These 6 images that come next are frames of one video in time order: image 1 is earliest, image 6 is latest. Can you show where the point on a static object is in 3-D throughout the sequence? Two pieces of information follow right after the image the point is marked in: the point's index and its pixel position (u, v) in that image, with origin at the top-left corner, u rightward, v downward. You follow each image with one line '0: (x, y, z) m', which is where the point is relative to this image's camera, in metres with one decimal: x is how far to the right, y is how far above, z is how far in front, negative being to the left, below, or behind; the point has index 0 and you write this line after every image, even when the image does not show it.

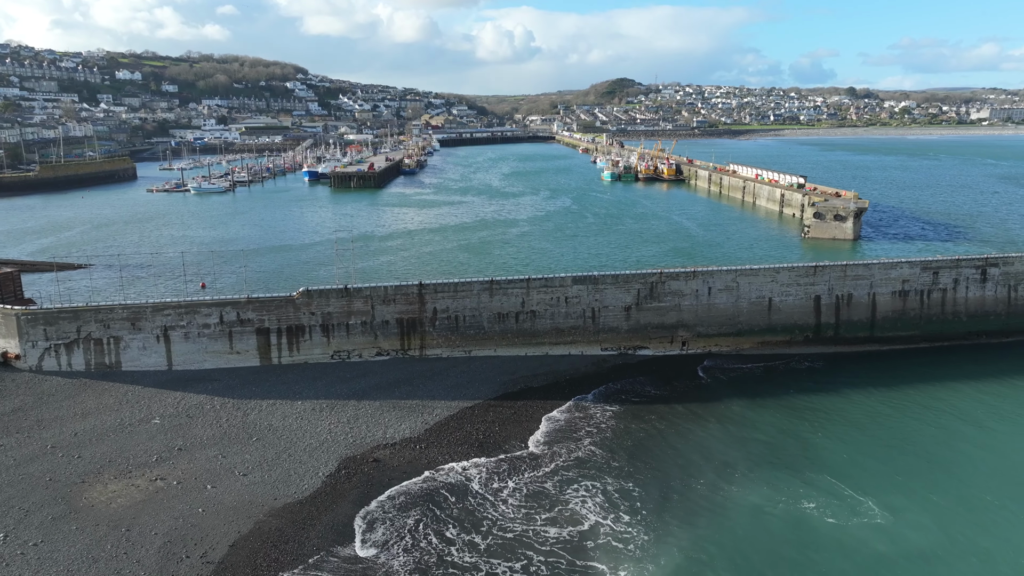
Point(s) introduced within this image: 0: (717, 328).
0: (+4.7, -0.9, +17.6) m
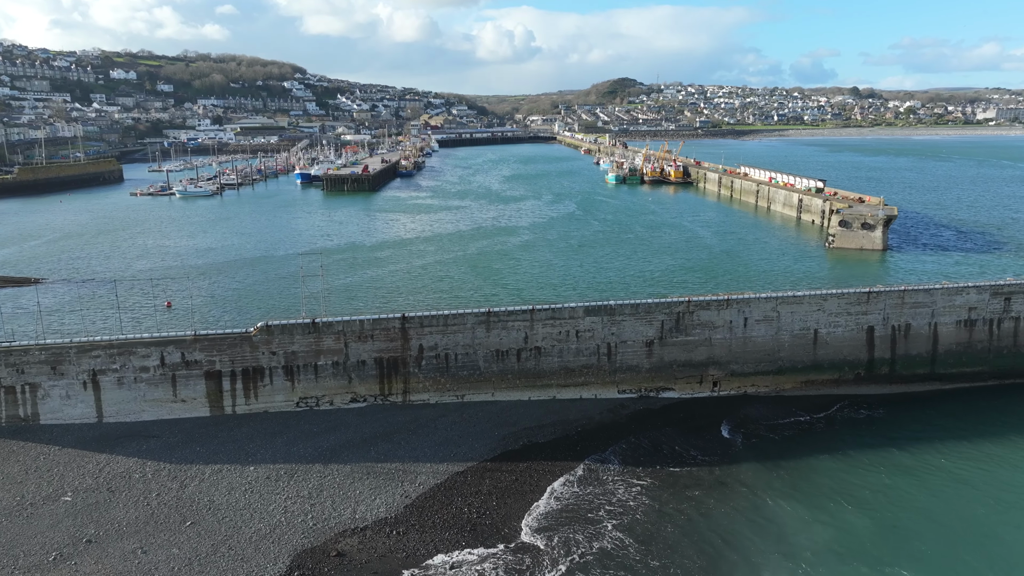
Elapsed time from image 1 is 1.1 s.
0: (+4.7, -1.5, +15.0) m
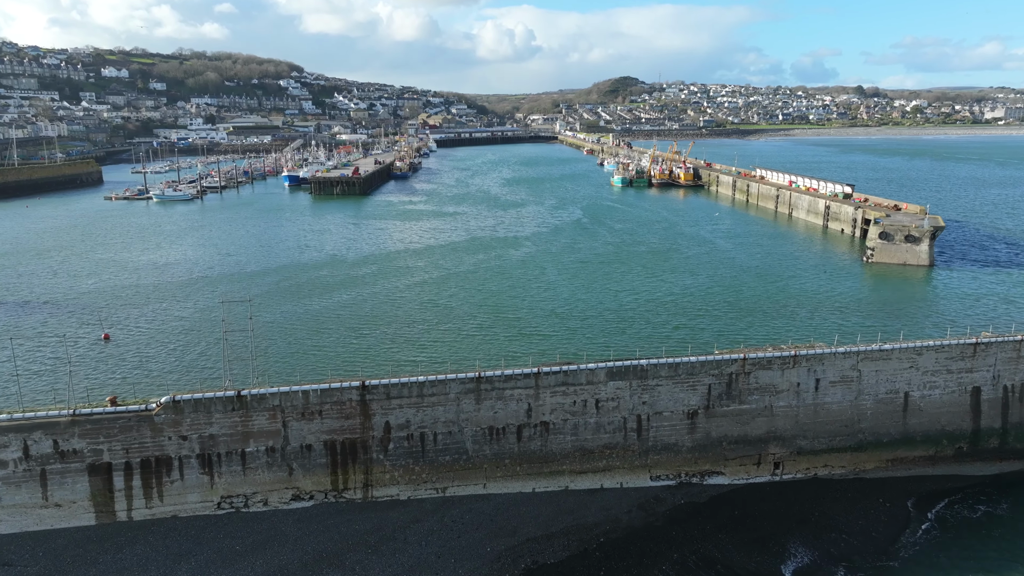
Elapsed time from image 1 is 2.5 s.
0: (+4.7, -2.3, +11.4) m
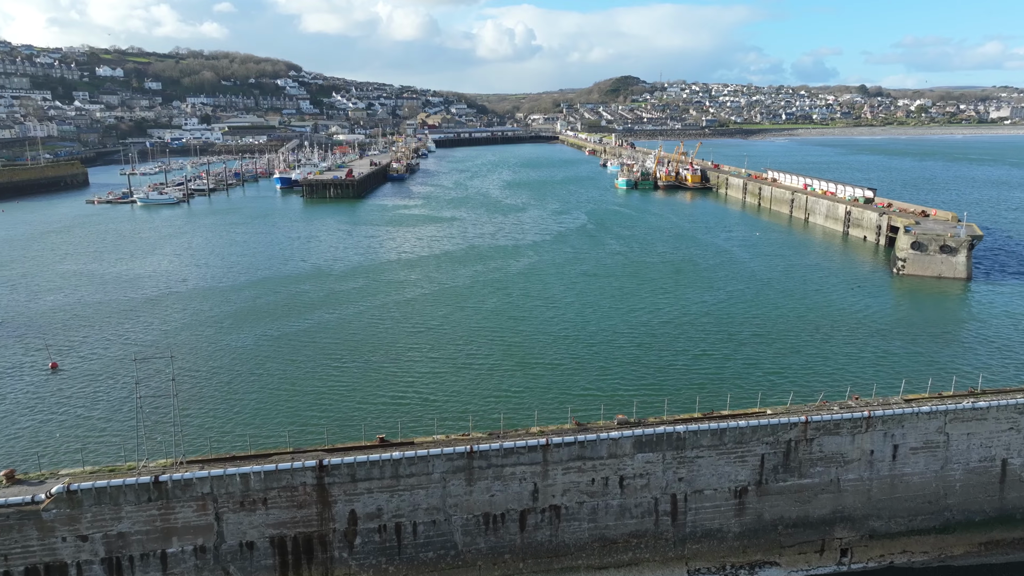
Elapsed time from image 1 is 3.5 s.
0: (+4.7, -2.8, +9.2) m
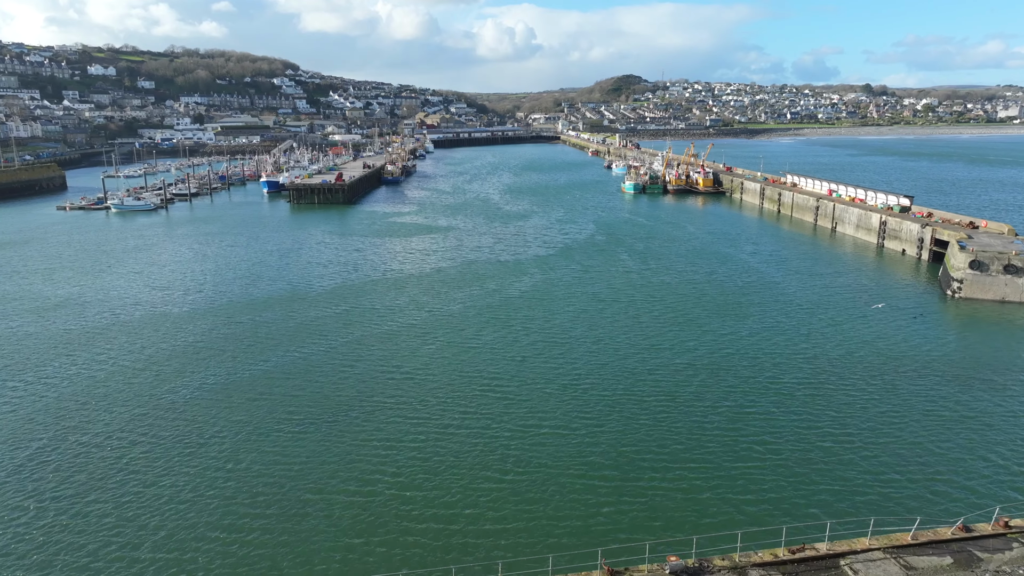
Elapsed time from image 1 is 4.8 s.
0: (+4.7, -3.6, +5.9) m
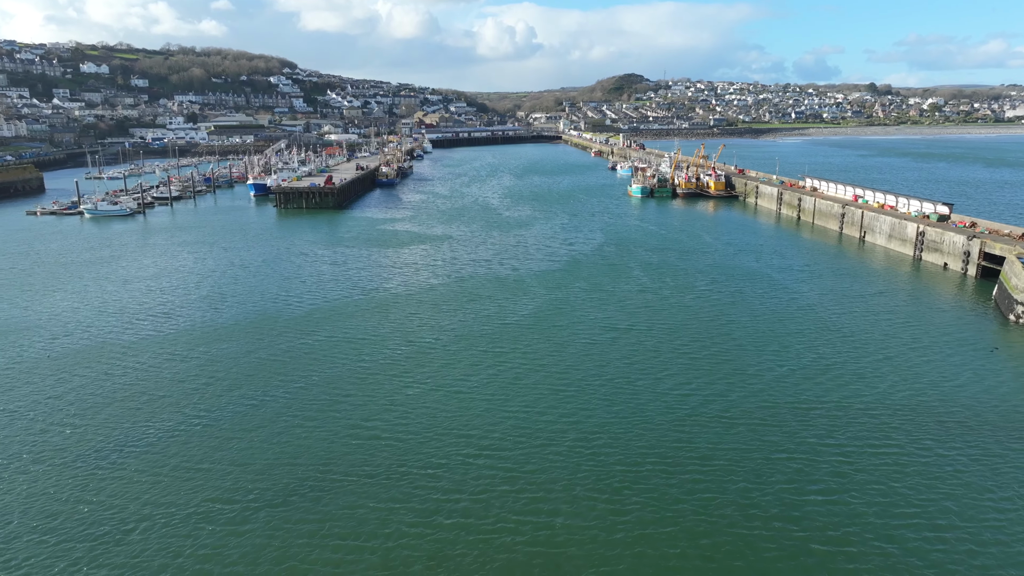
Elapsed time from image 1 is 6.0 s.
0: (+4.7, -4.2, +2.9) m
